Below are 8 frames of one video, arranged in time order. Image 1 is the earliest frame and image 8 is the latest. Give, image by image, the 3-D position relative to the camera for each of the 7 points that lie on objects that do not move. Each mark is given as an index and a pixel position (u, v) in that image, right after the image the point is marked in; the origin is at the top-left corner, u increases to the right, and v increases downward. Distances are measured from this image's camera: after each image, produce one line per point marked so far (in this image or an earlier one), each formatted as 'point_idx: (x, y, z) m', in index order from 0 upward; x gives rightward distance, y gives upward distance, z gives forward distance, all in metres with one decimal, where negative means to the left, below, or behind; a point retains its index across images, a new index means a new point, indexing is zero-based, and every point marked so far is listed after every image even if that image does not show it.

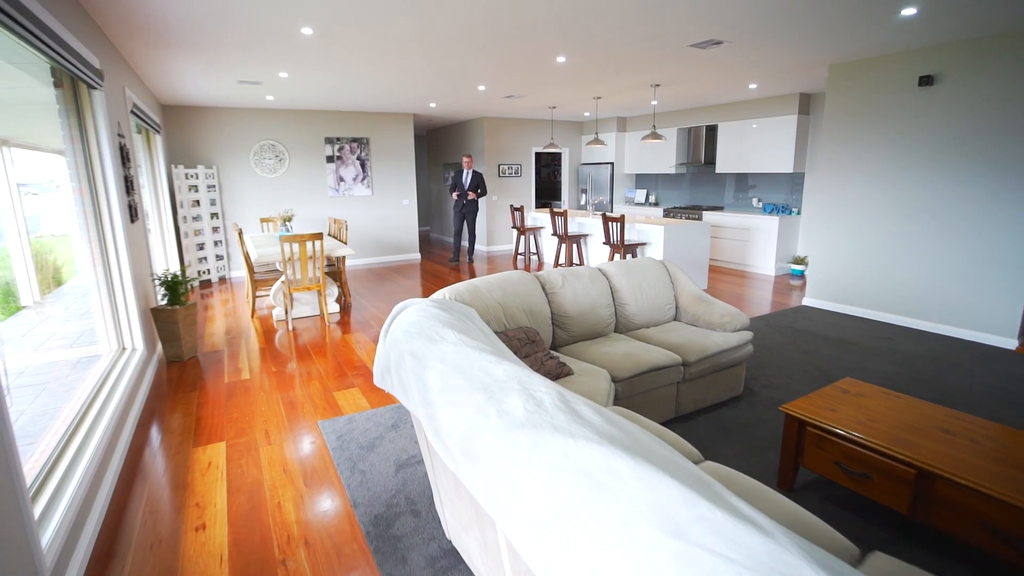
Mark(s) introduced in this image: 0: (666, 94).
0: (+2.1, +2.6, +7.1) m
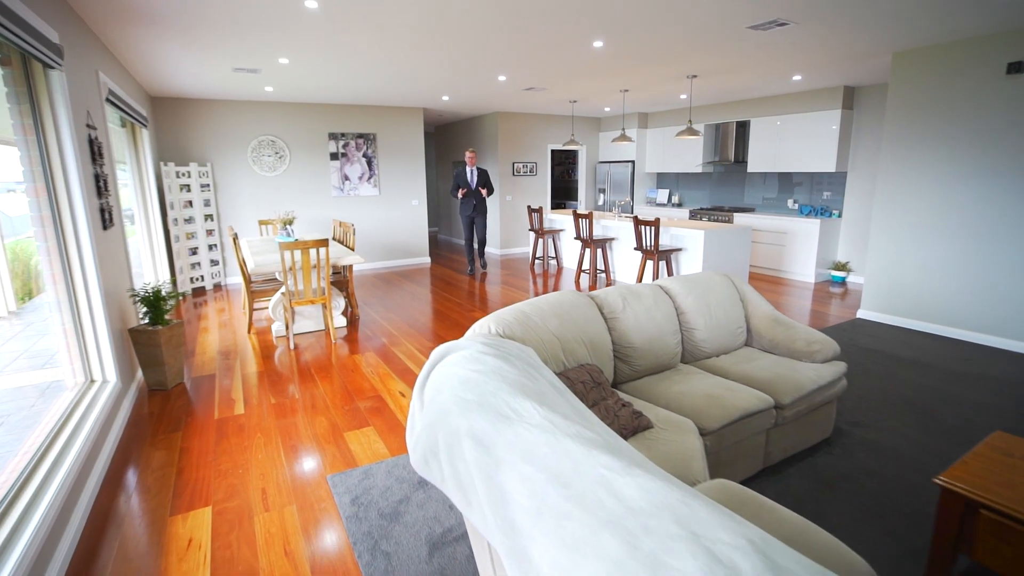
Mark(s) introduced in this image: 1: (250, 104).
0: (+2.3, +2.5, +6.6) m
1: (-3.2, +2.2, +6.5) m
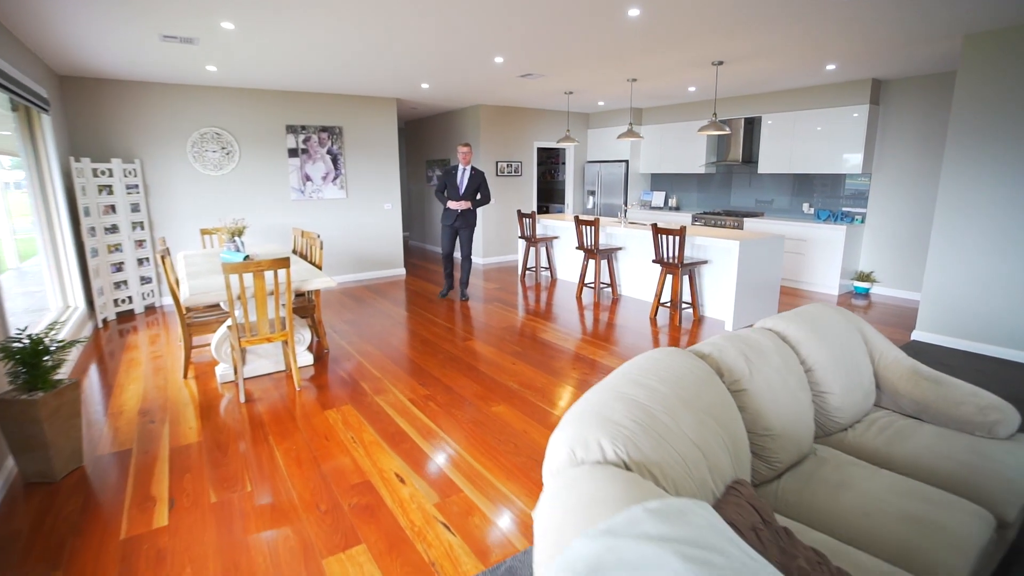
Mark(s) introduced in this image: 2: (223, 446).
0: (+2.2, +2.3, +5.9) m
1: (-3.3, +2.0, +5.4) m
2: (-1.5, -0.8, +2.7) m
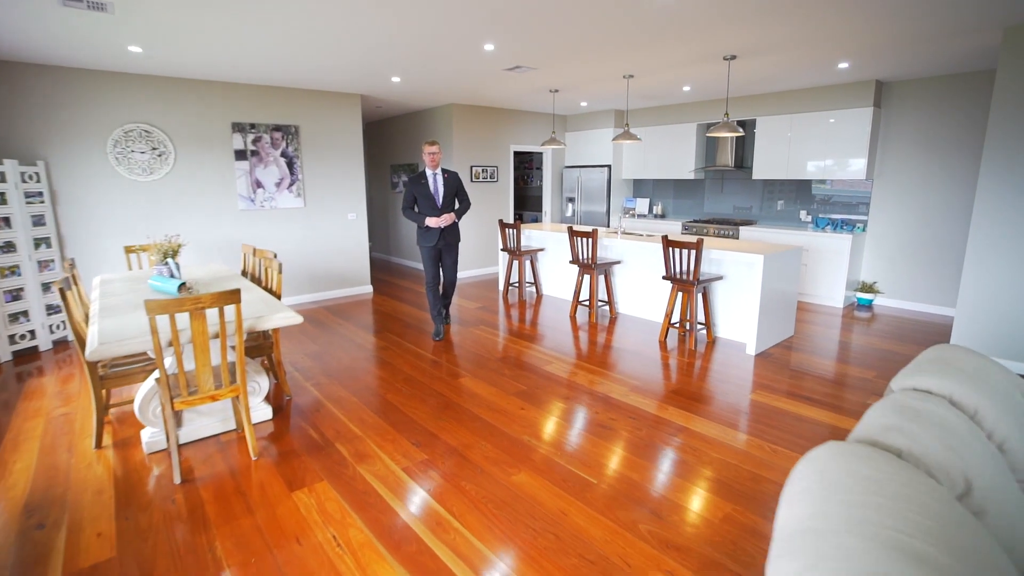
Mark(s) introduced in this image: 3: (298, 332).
0: (+2.0, +2.2, +5.4) m
1: (-3.4, +1.8, +4.5) m
2: (-1.3, -1.0, +1.9) m
3: (-2.0, -0.4, +4.8) m
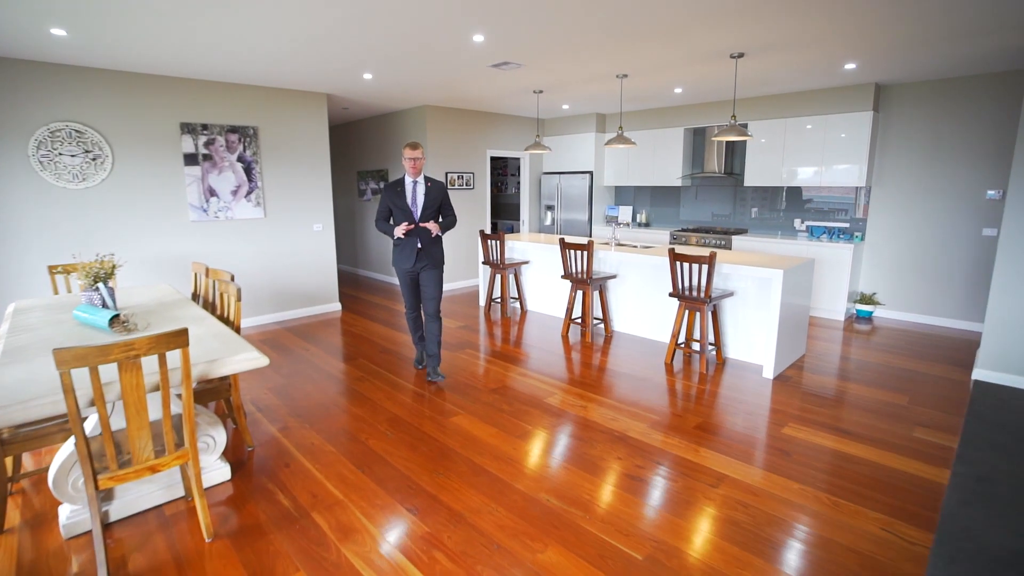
0: (+1.9, +2.1, +5.1) m
1: (-3.5, +1.6, +3.9) m
2: (-1.2, -1.1, +1.4) m
3: (-2.0, -0.5, +4.3) m
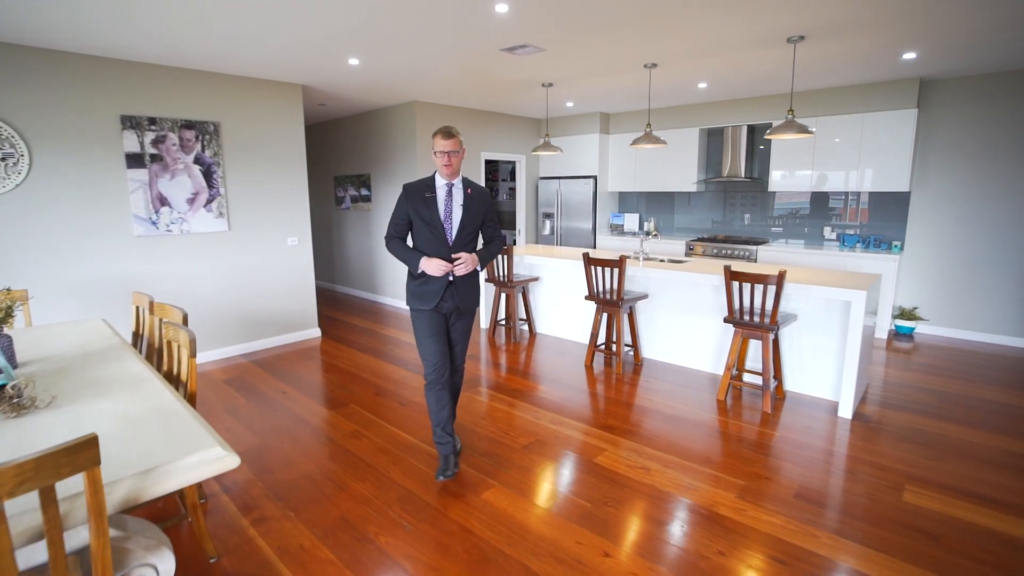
0: (+1.9, +1.9, +4.6) m
1: (-3.3, +1.4, +3.0) m
2: (-0.9, -1.3, +0.6) m
3: (-1.9, -0.7, +3.4) m
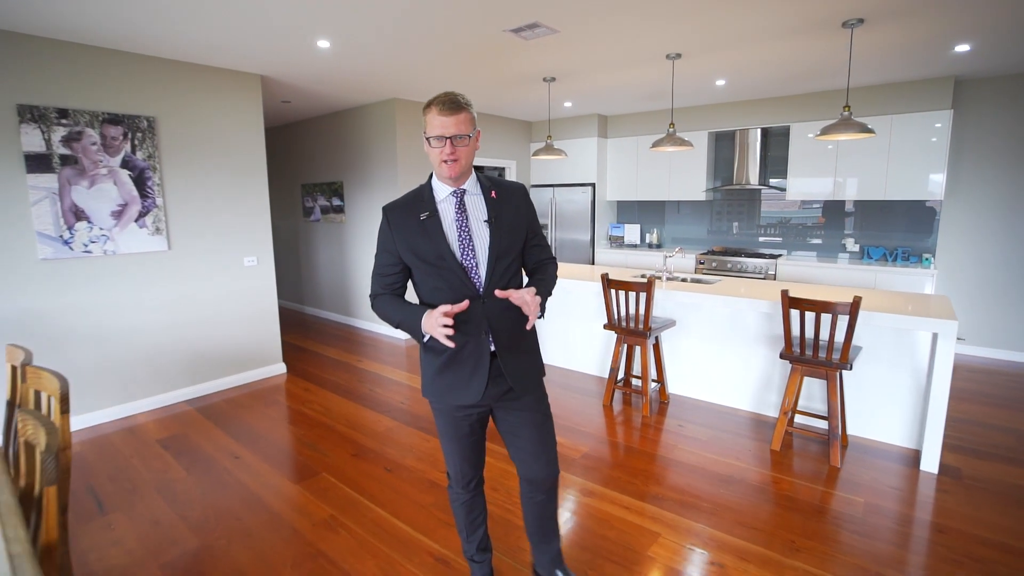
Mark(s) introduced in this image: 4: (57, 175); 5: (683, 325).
0: (+1.9, +1.7, +4.0) m
1: (-3.2, +1.2, +2.2) m
2: (-0.6, -1.4, -0.1) m
3: (-1.8, -0.9, +2.7) m
4: (-2.6, +0.6, +3.0) m
5: (+1.1, -0.2, +3.6) m
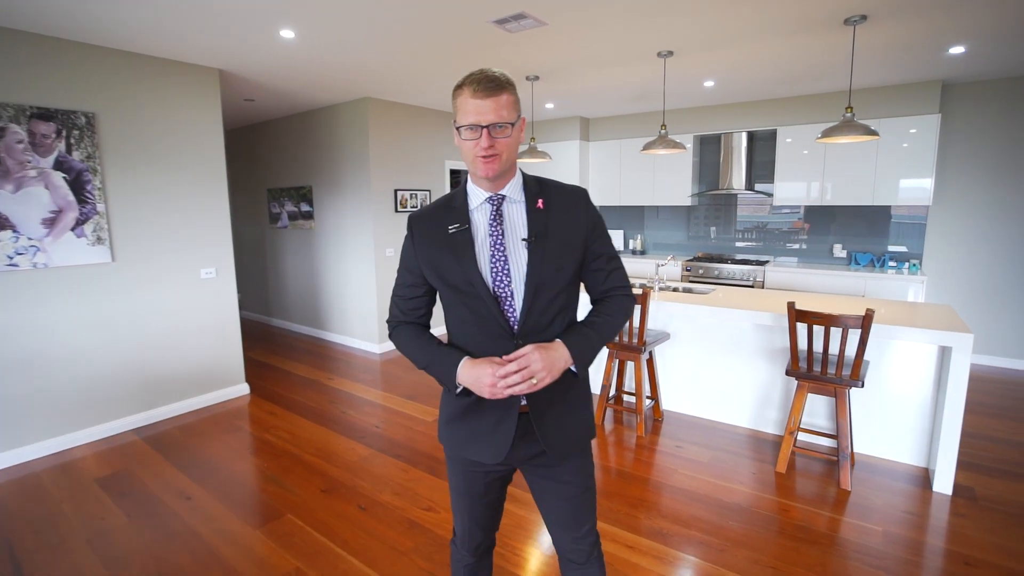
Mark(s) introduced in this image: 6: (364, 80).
0: (+1.8, +1.7, +3.9) m
1: (-3.3, +1.1, +1.8) m
2: (-0.6, -1.4, -0.4) m
3: (-1.9, -1.0, +2.3) m
4: (-2.6, +0.6, +2.7) m
5: (+1.0, -0.3, +3.4) m
6: (-1.1, +1.6, +4.1) m
